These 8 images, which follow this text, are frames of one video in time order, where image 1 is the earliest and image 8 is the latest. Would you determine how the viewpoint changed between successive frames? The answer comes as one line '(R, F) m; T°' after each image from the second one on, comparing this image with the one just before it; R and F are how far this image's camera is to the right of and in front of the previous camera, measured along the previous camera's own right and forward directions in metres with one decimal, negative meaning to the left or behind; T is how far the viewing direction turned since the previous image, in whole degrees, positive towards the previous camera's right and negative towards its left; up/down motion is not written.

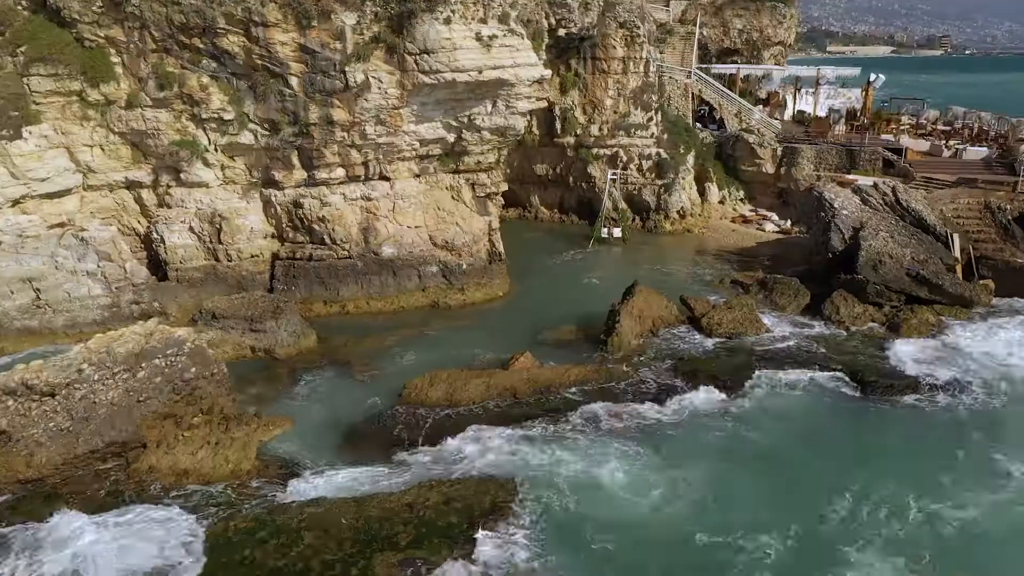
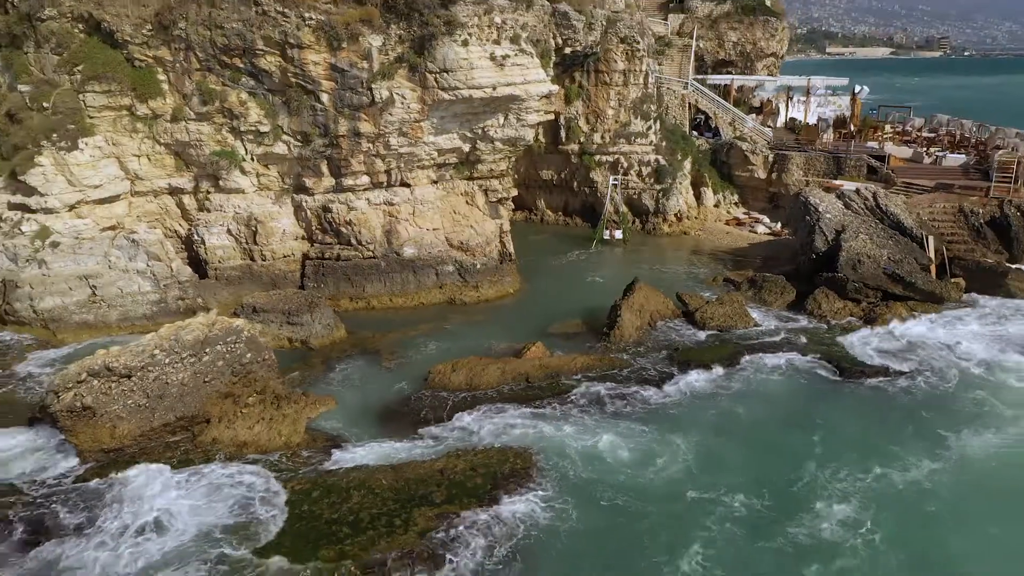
(-0.2, -1.4) m; 0°
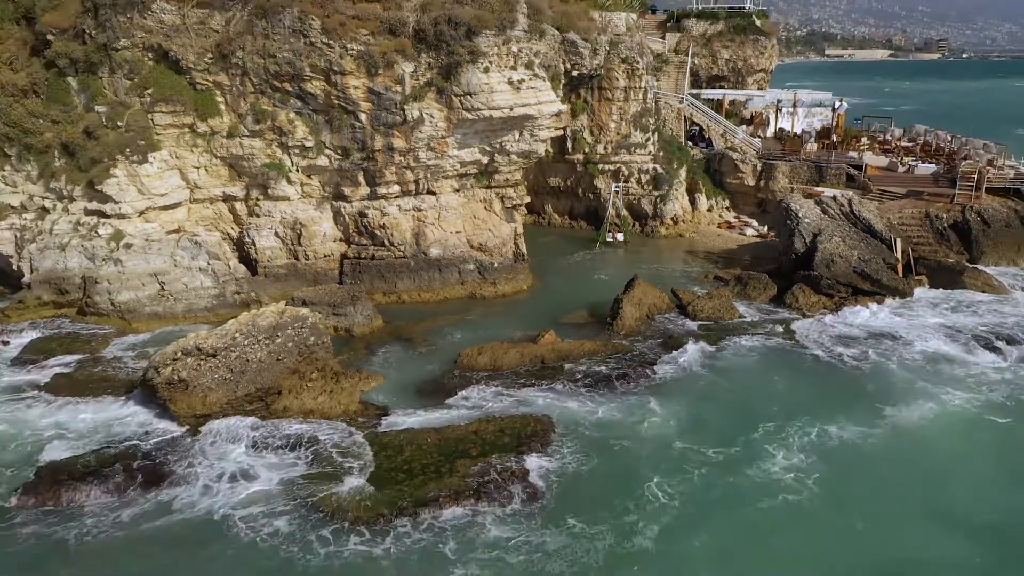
(-0.3, -2.2) m; 0°
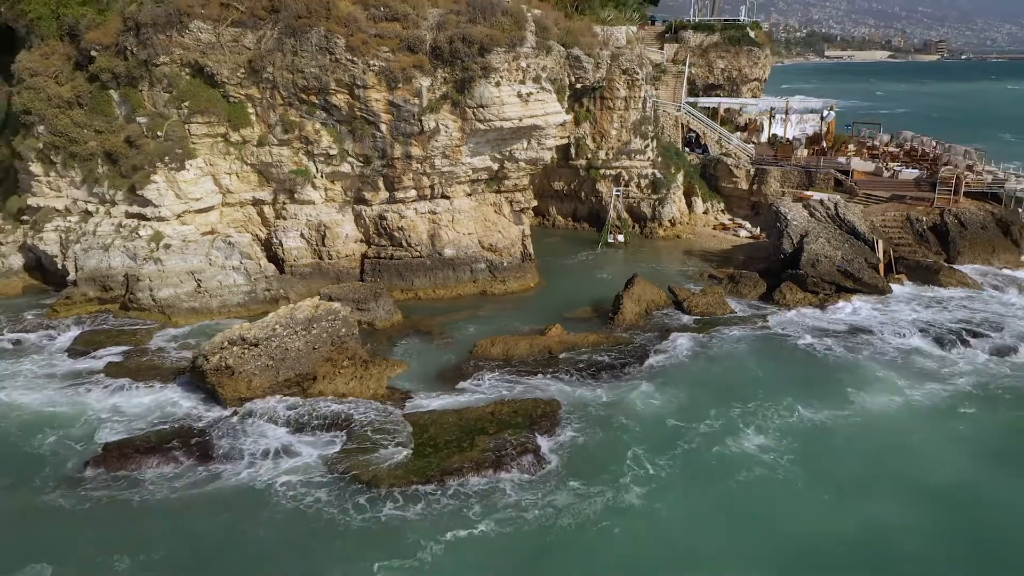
(-0.2, -1.5) m; 0°
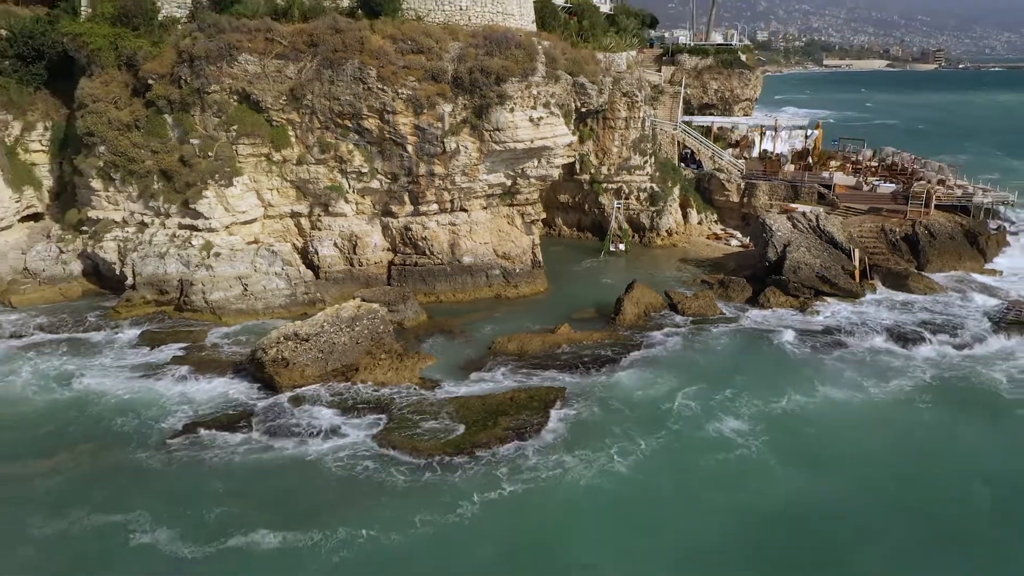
(-0.3, -2.3) m; 0°
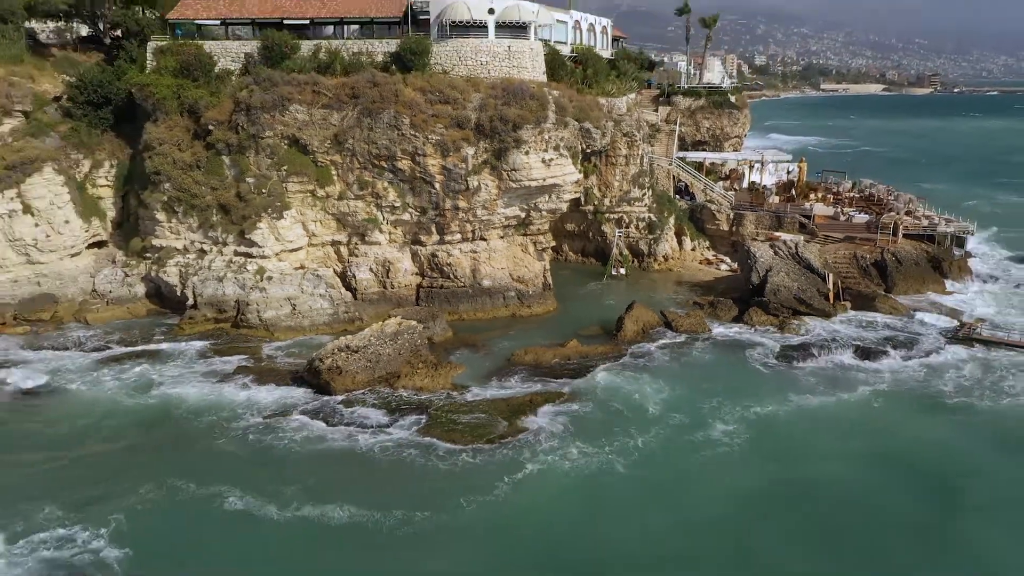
(-0.4, -3.0) m; 0°
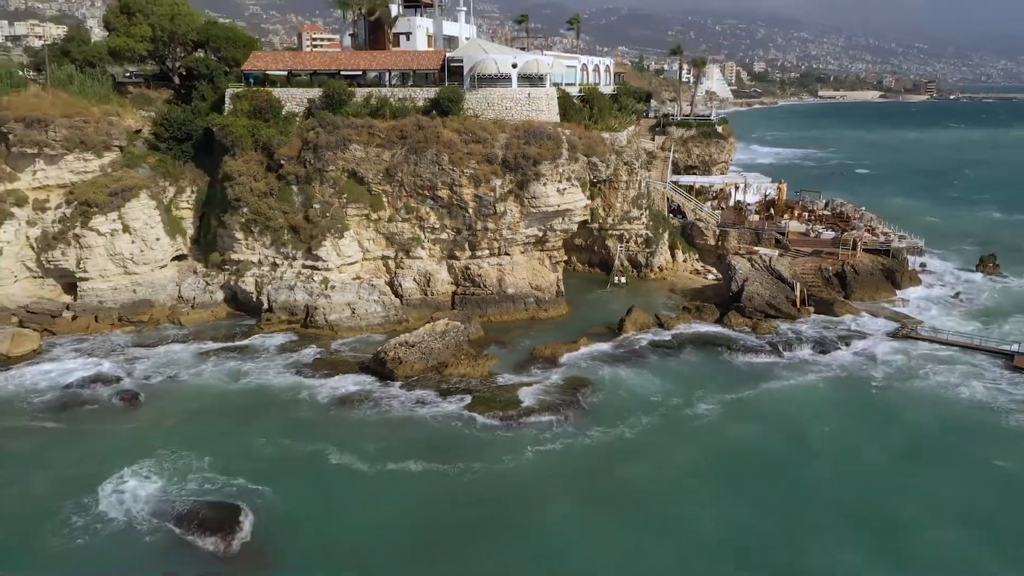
(-0.7, -5.1) m; 0°
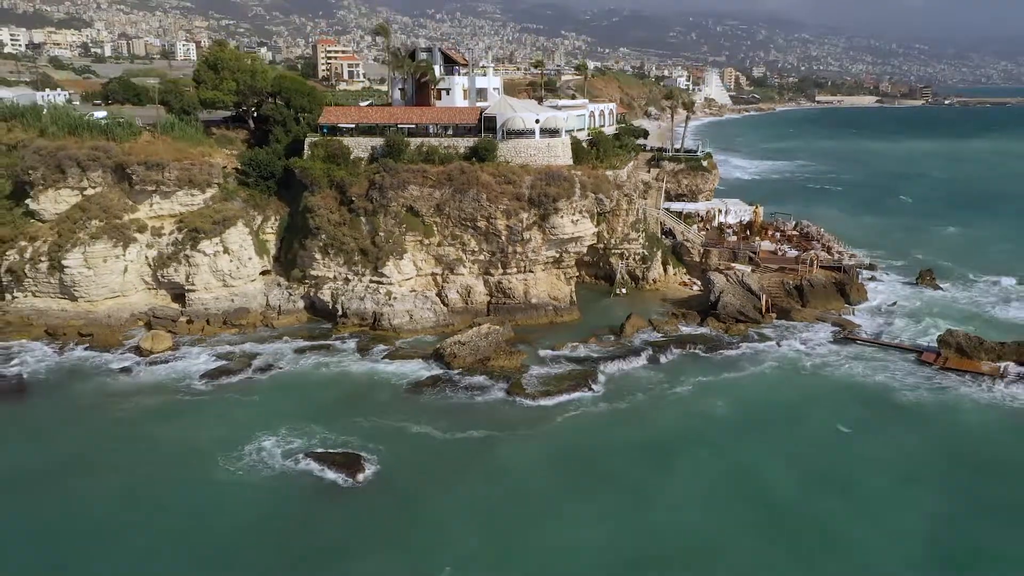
(-1.0, -7.8) m; 0°
